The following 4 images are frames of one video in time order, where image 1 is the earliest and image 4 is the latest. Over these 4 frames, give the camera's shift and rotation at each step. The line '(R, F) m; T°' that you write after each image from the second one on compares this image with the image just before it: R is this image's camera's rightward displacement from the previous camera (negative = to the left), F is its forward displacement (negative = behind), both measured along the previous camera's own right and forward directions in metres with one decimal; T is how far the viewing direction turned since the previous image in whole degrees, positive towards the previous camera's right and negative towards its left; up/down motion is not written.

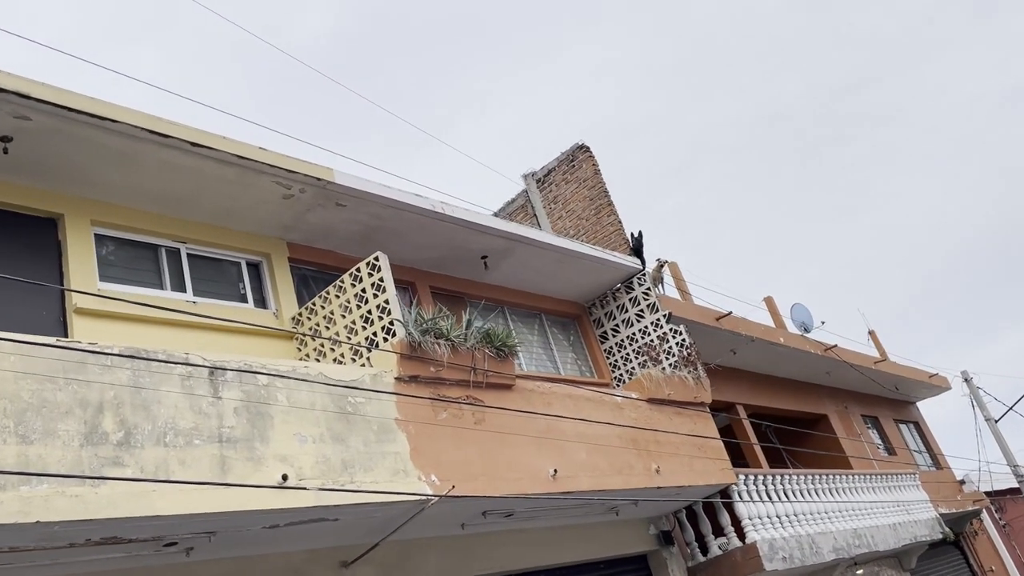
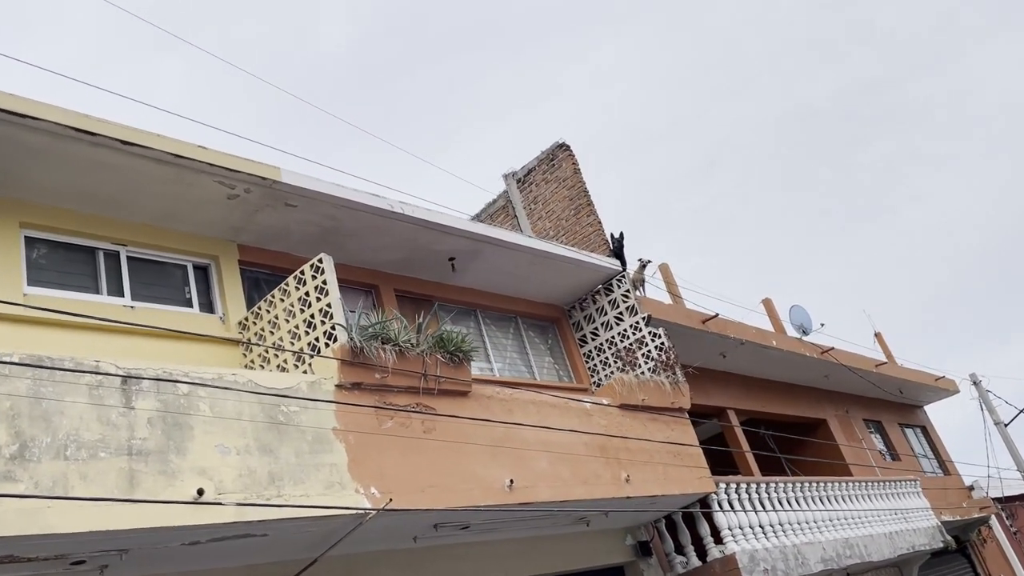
(+0.5, +0.3) m; -1°
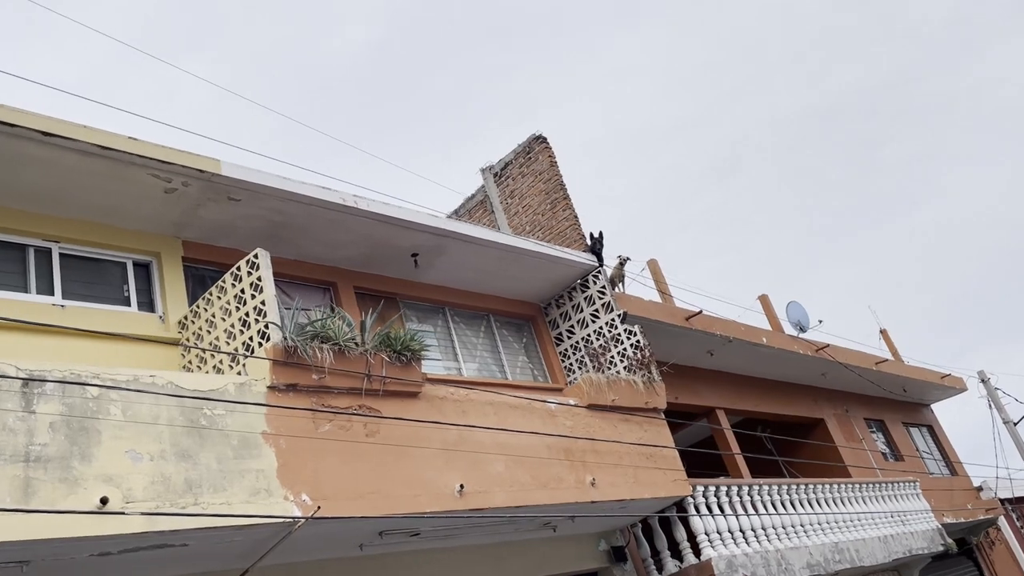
(+0.5, +0.3) m; -1°
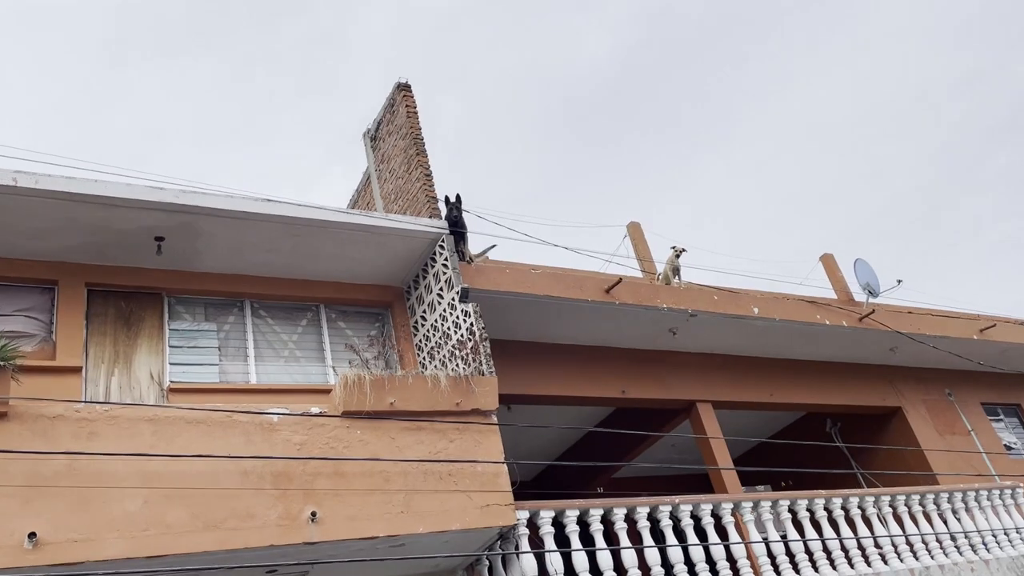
(+3.3, +2.2) m; -15°
